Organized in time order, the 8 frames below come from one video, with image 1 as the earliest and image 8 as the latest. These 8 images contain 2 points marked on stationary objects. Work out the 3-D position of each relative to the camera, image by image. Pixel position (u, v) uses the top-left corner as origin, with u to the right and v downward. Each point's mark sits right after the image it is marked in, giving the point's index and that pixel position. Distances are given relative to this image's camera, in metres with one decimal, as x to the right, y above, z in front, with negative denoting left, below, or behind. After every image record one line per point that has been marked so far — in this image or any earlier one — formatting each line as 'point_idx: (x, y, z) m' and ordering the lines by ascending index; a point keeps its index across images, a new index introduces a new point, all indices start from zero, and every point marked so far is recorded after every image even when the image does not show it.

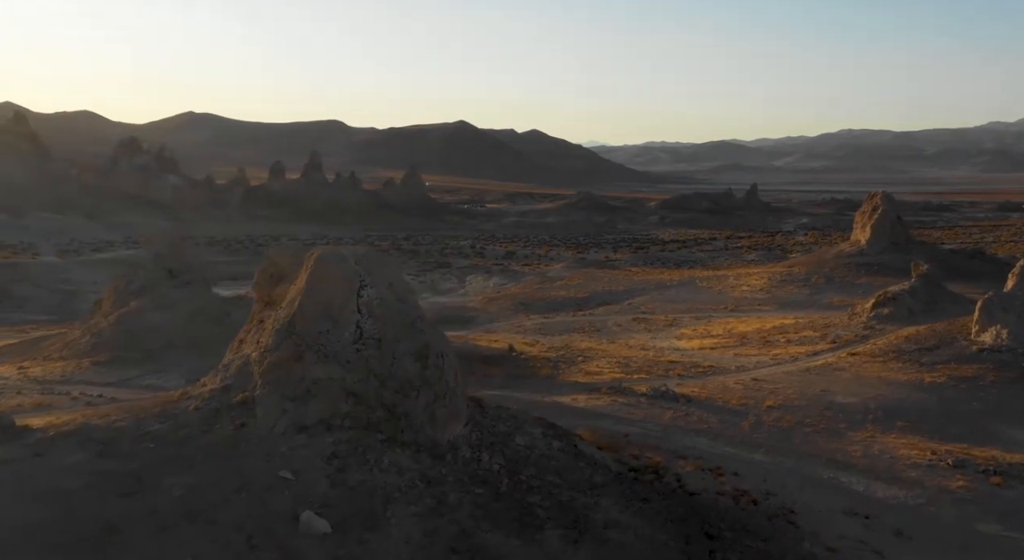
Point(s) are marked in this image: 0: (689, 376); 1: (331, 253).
0: (+3.0, -1.7, +15.7) m
1: (-1.6, +0.3, +8.0) m
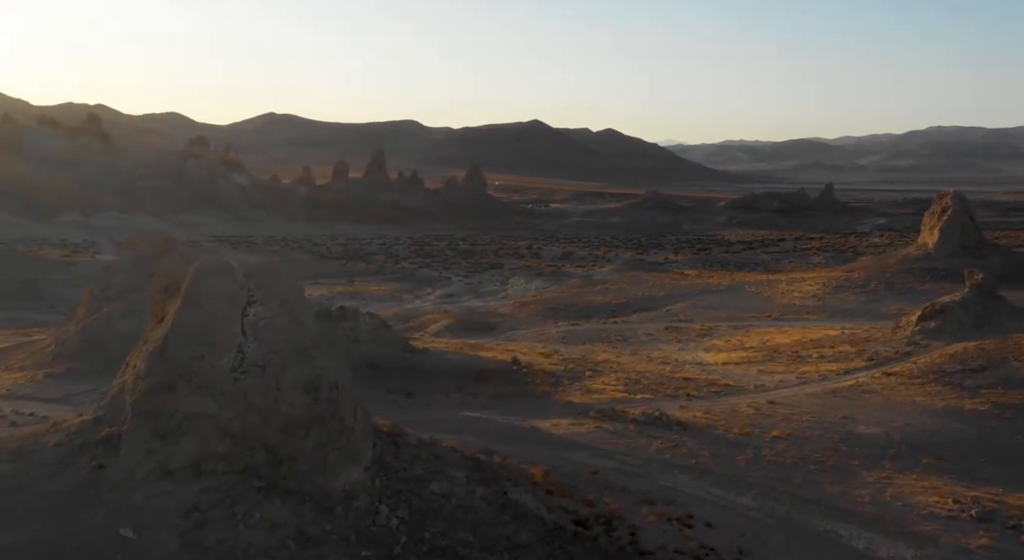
0: (+2.9, -1.9, +14.3) m
1: (-2.3, +0.1, +7.0) m
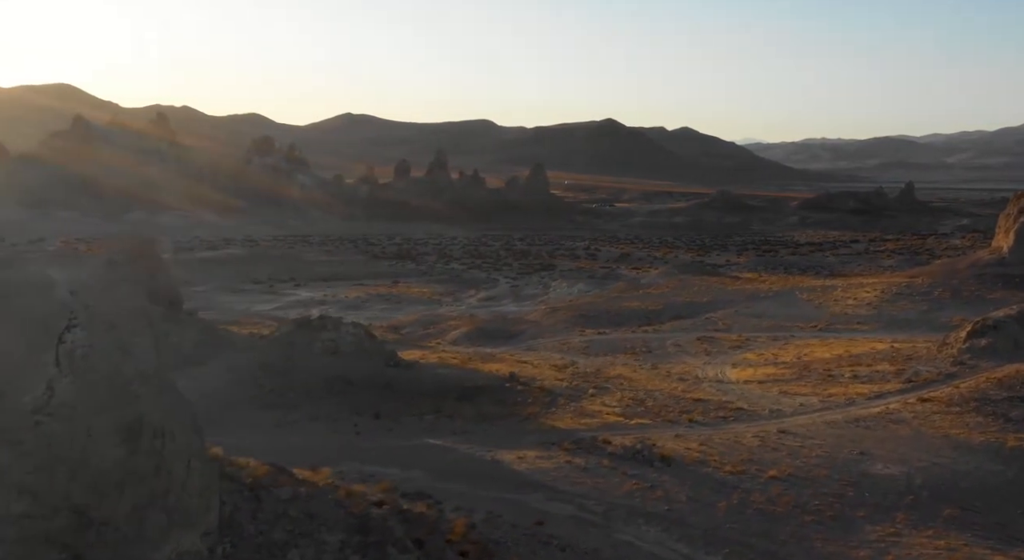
0: (+2.7, -2.1, +12.8) m
1: (-3.0, 0.0, +5.9) m
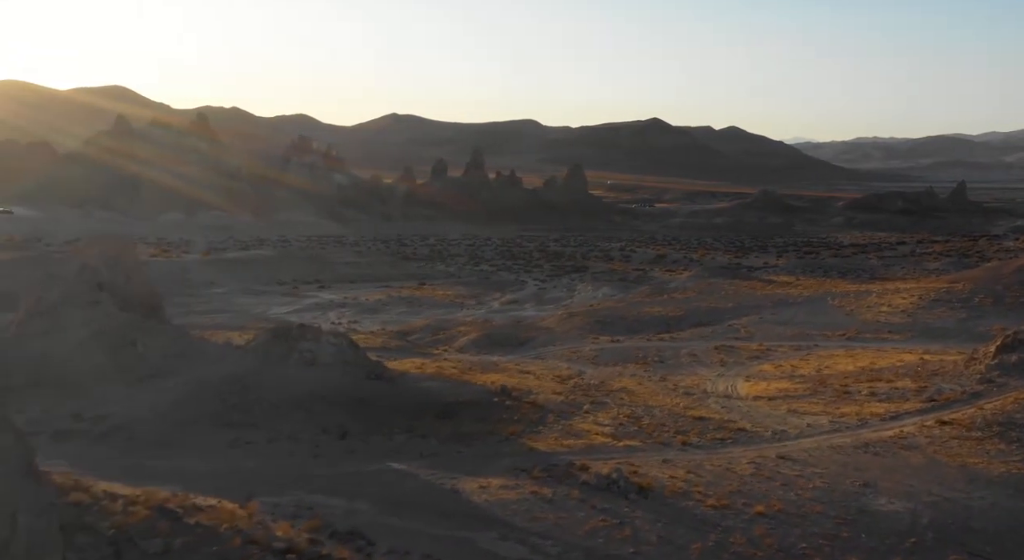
0: (+2.4, -2.2, +11.9) m
1: (-3.6, -0.2, +5.2) m
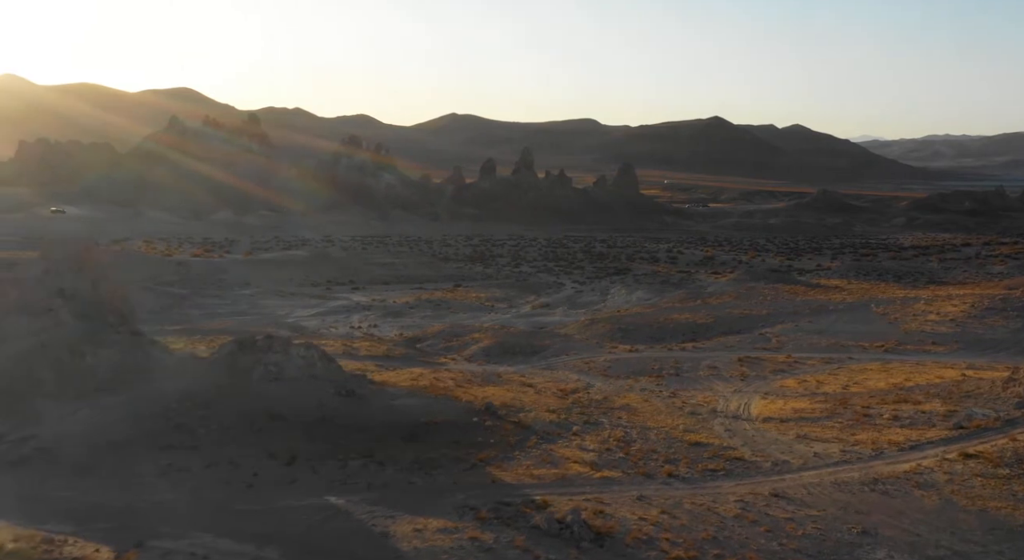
0: (+2.0, -2.4, +10.6) m
1: (-4.4, -0.3, +4.4) m
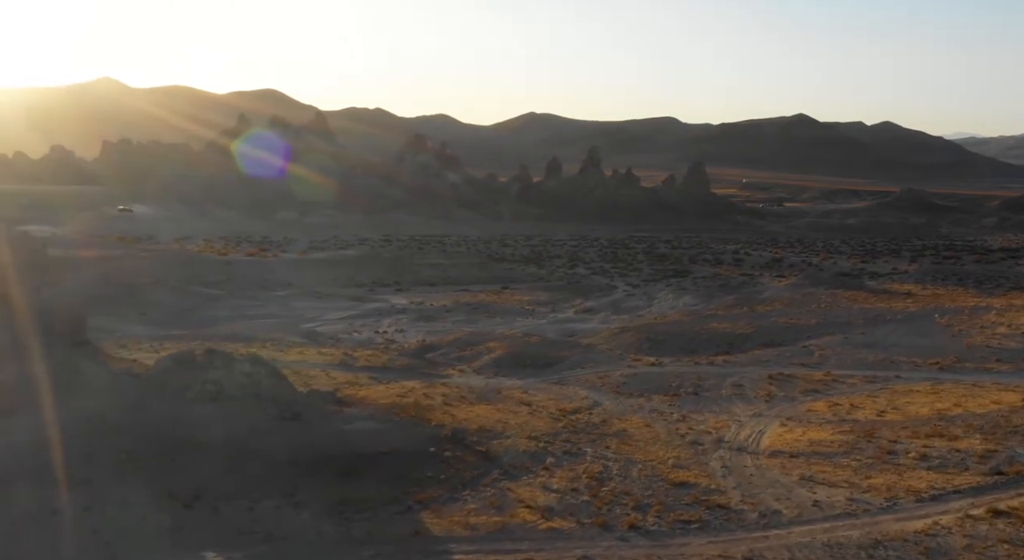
0: (+1.3, -2.6, +9.0) m
1: (-5.6, -0.4, +3.3) m
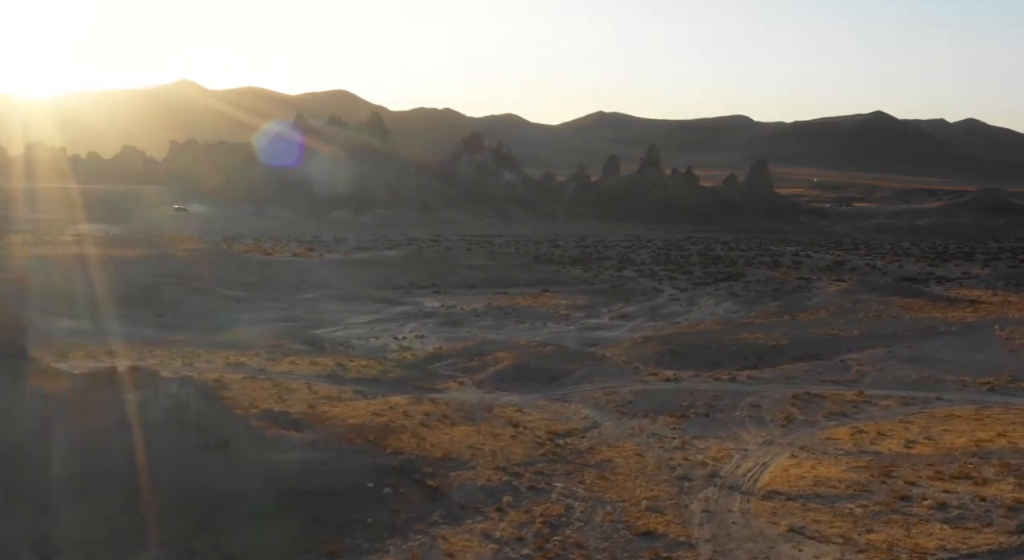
0: (+0.5, -2.8, +7.6) m
1: (-6.7, -0.6, +2.3) m
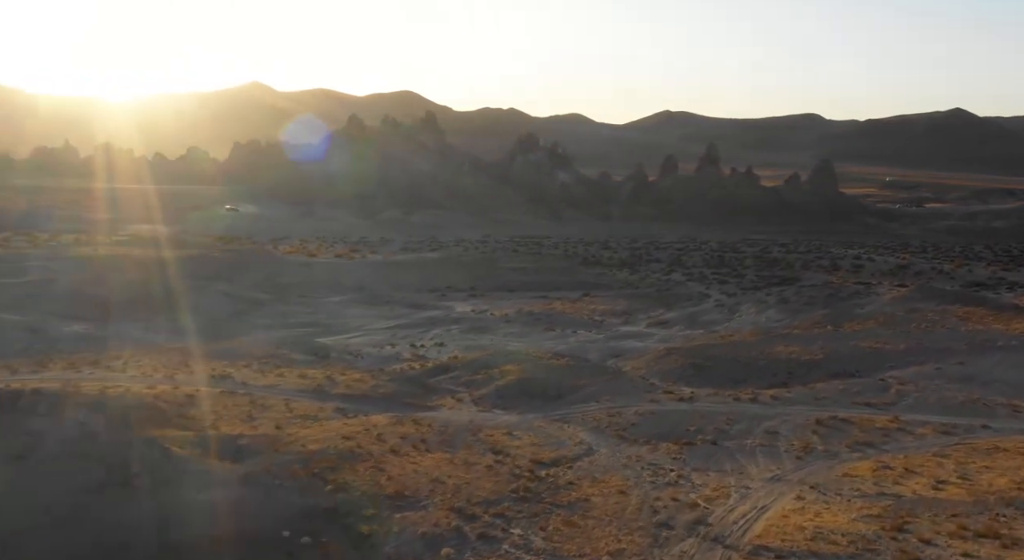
0: (-0.3, -3.0, +6.2) m
1: (-7.9, -0.7, +1.5) m
